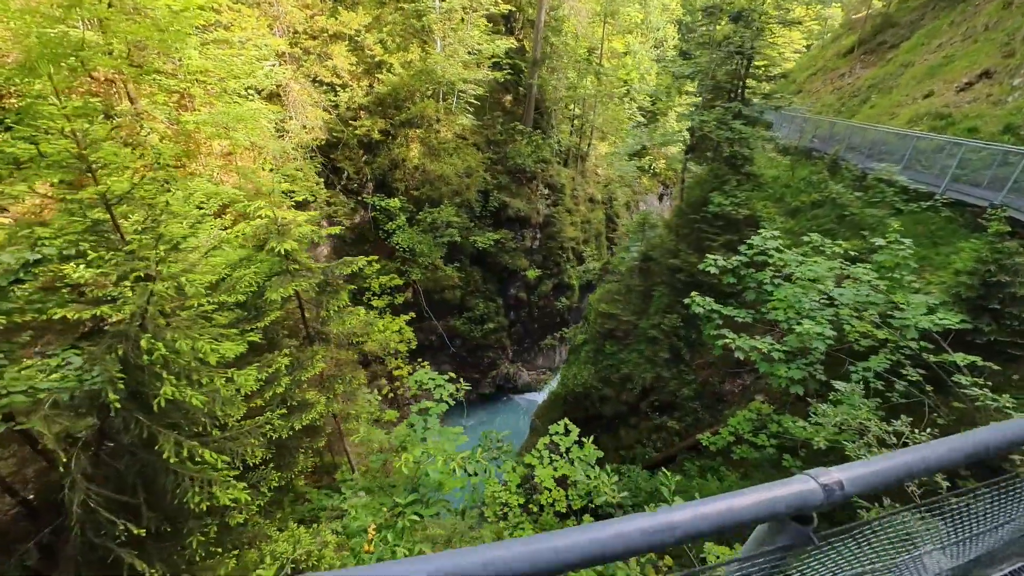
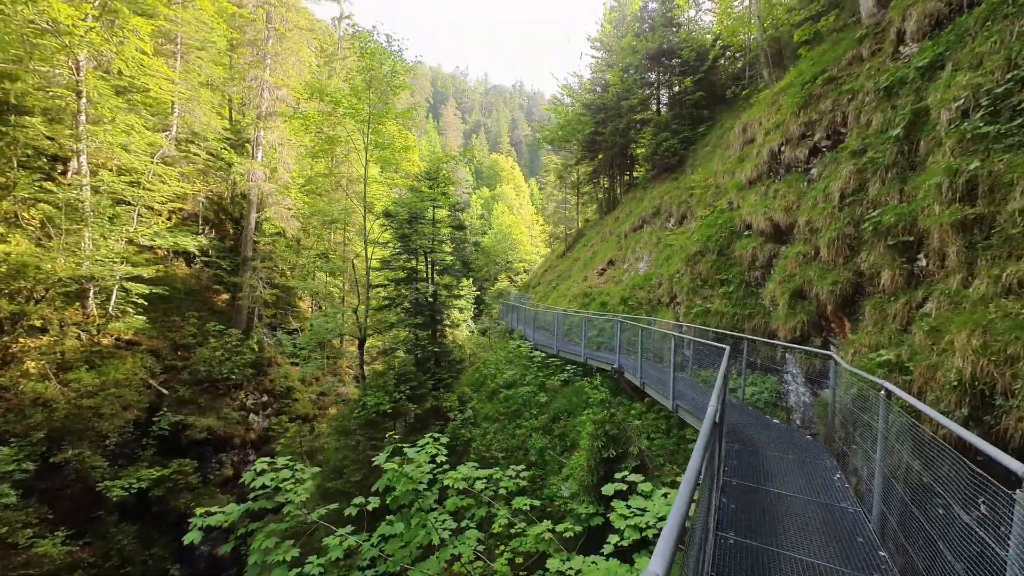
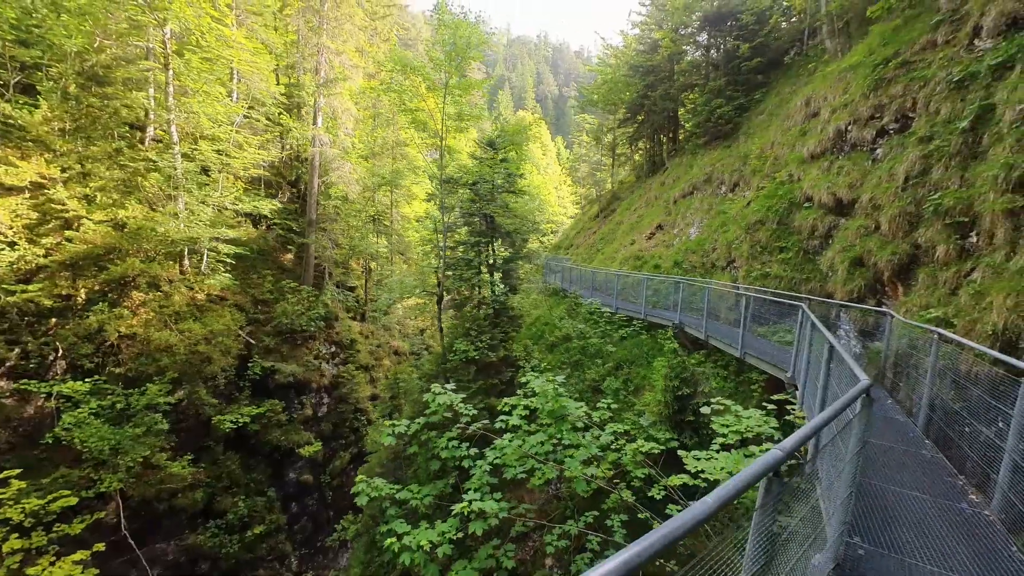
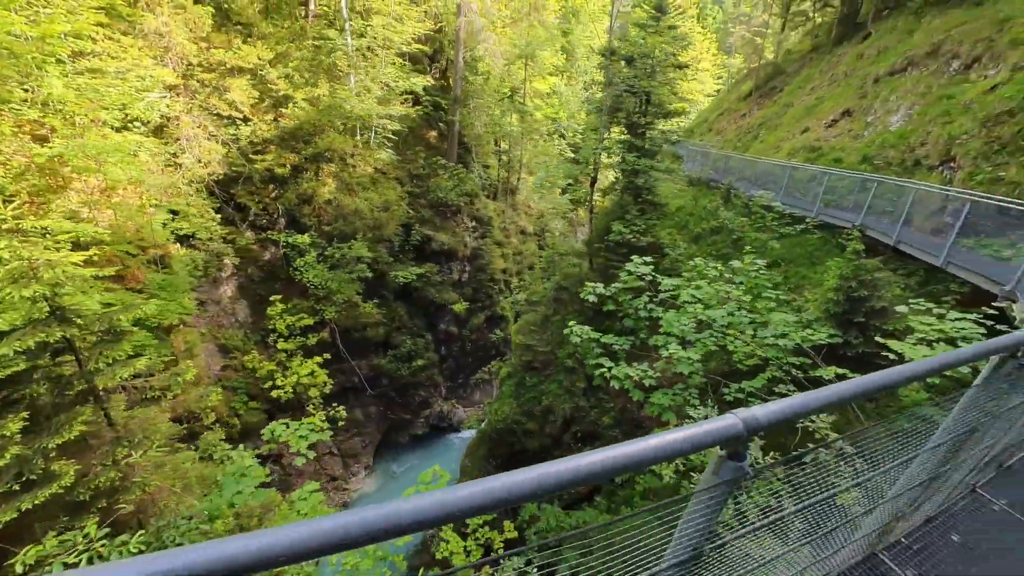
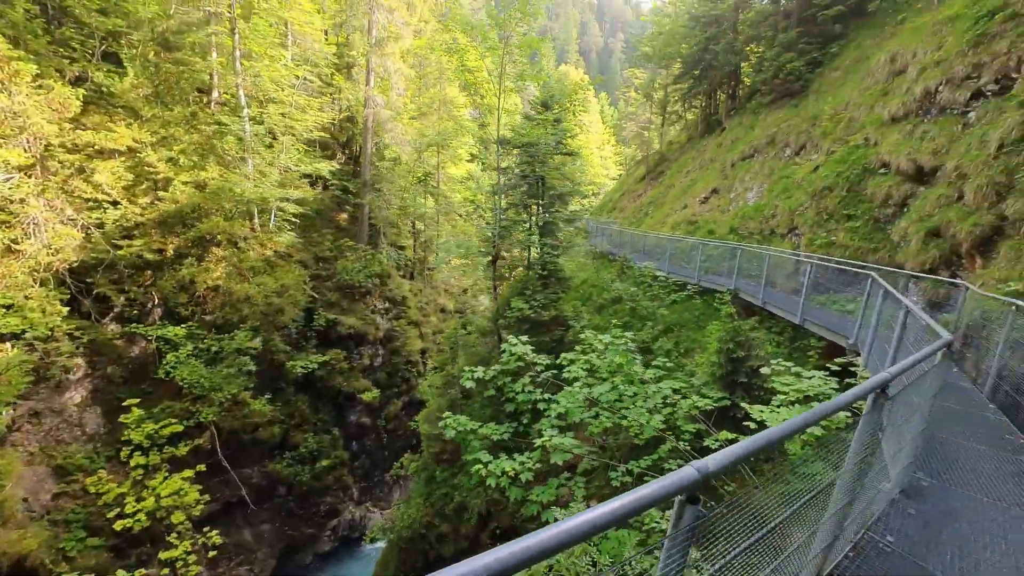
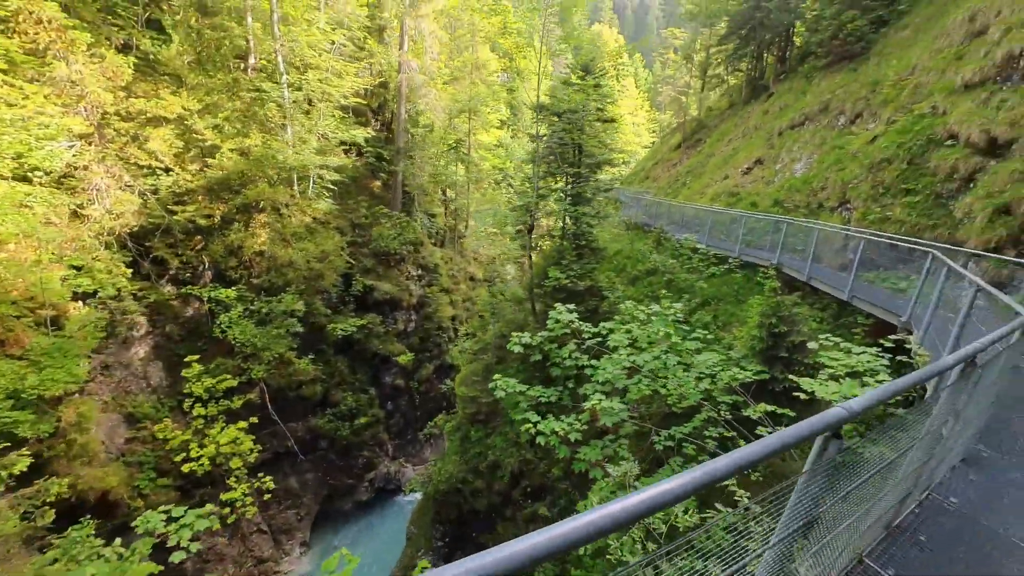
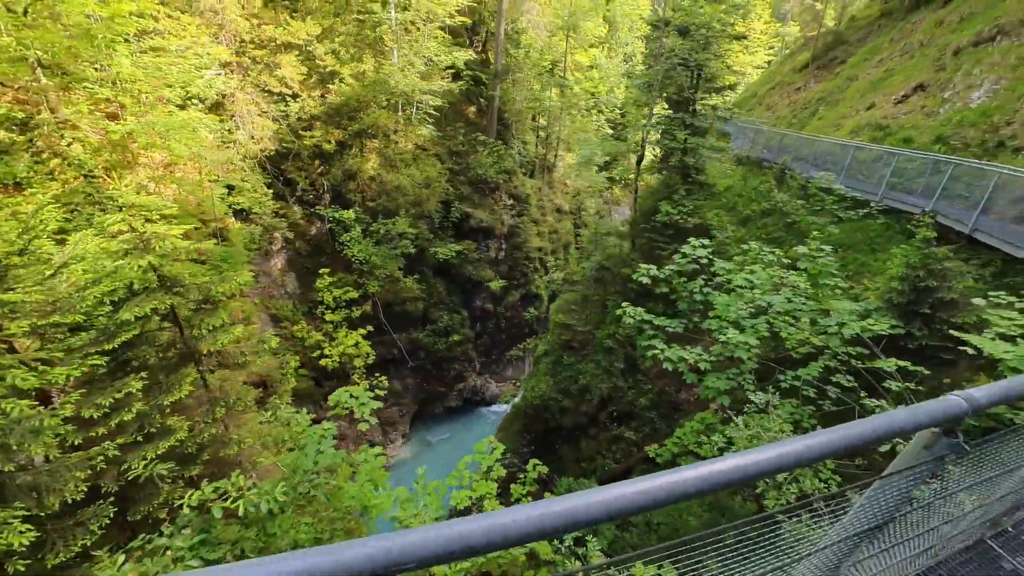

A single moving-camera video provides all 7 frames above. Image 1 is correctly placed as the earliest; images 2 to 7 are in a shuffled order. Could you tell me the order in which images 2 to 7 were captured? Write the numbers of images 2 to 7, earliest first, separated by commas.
7, 4, 6, 5, 3, 2
